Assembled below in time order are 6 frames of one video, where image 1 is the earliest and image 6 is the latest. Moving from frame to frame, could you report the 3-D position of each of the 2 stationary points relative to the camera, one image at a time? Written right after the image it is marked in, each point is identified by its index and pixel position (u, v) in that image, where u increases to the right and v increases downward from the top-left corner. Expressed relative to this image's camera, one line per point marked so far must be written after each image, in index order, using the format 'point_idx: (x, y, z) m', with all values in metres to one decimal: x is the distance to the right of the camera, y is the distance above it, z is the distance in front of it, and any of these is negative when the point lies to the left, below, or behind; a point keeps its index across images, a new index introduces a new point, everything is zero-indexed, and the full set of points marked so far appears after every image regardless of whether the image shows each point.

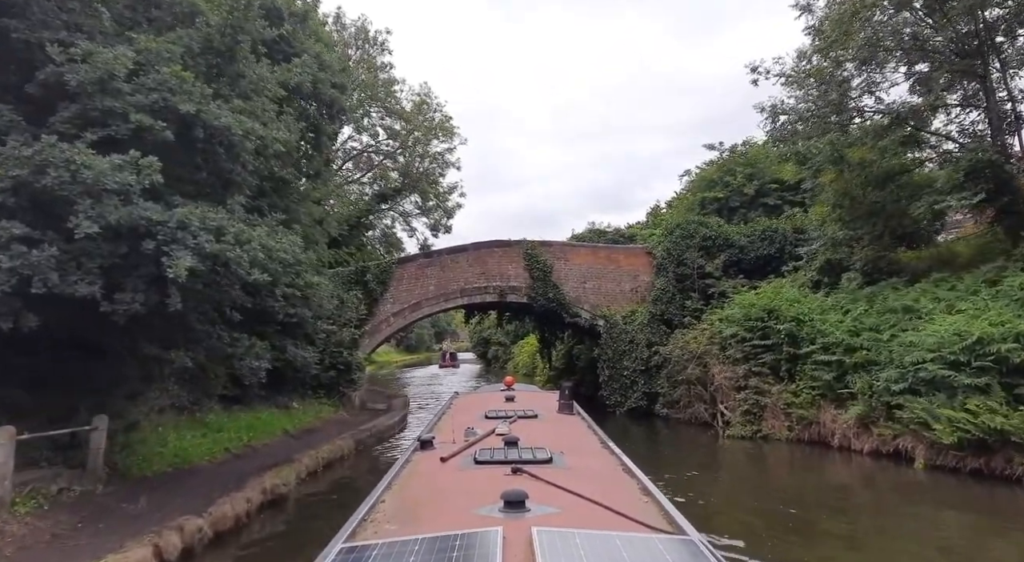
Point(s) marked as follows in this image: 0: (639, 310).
0: (+3.6, -0.8, +16.3) m
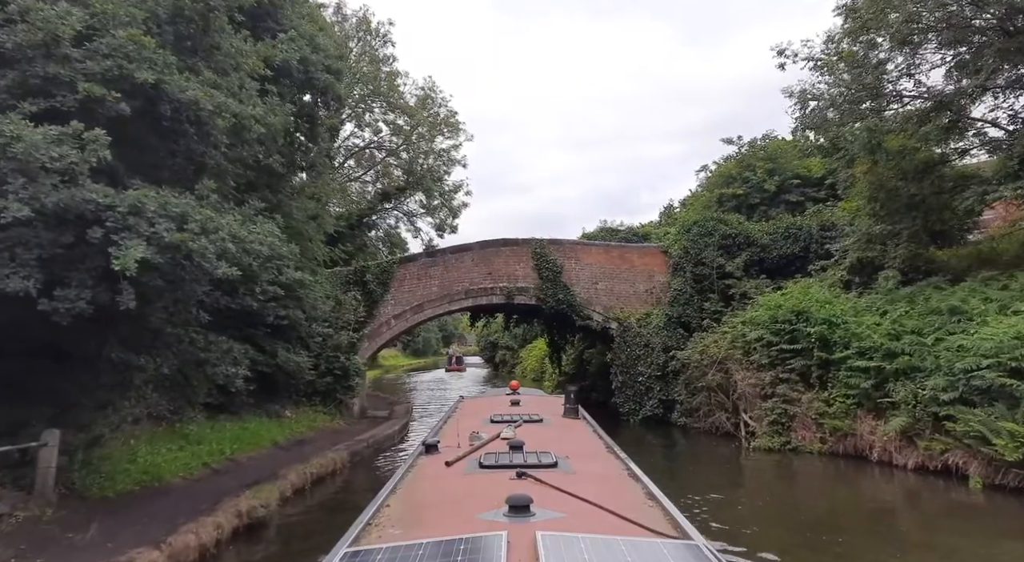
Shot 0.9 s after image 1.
0: (+3.8, -0.8, +15.3) m
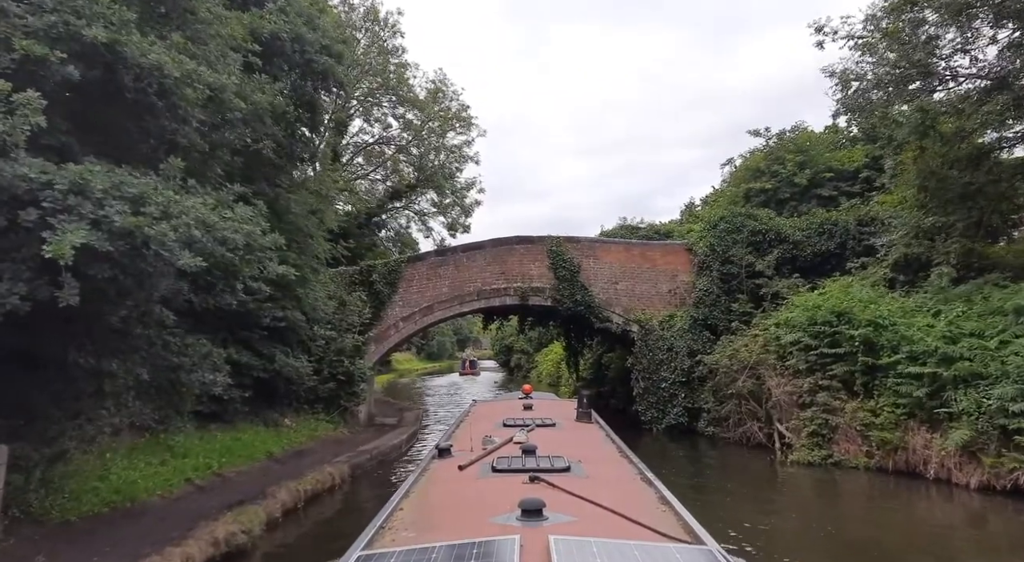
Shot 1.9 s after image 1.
0: (+4.2, -0.8, +14.4) m
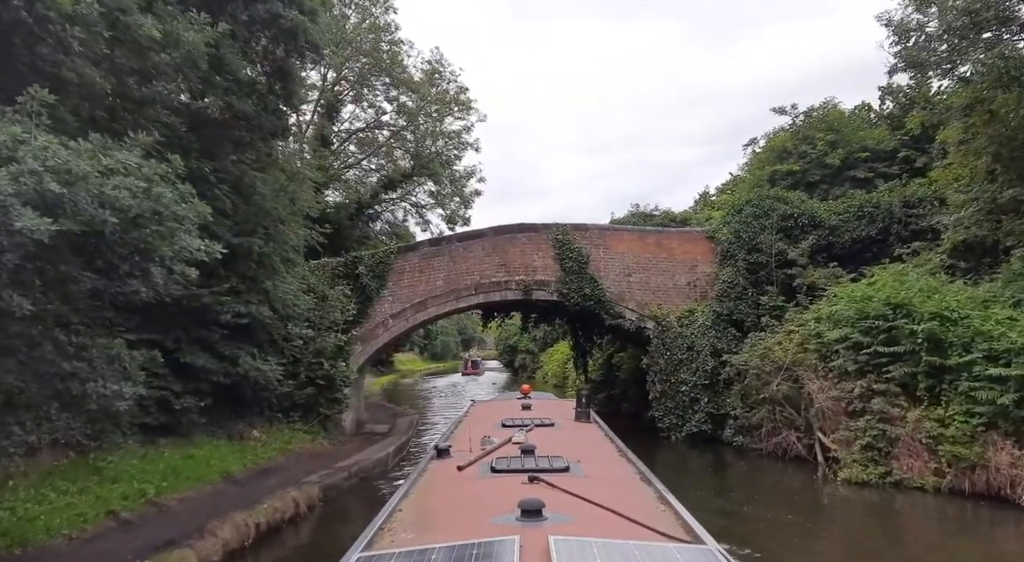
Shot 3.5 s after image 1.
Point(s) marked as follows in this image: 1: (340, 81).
0: (+4.2, -0.6, +12.9) m
1: (-5.5, +6.5, +18.4) m
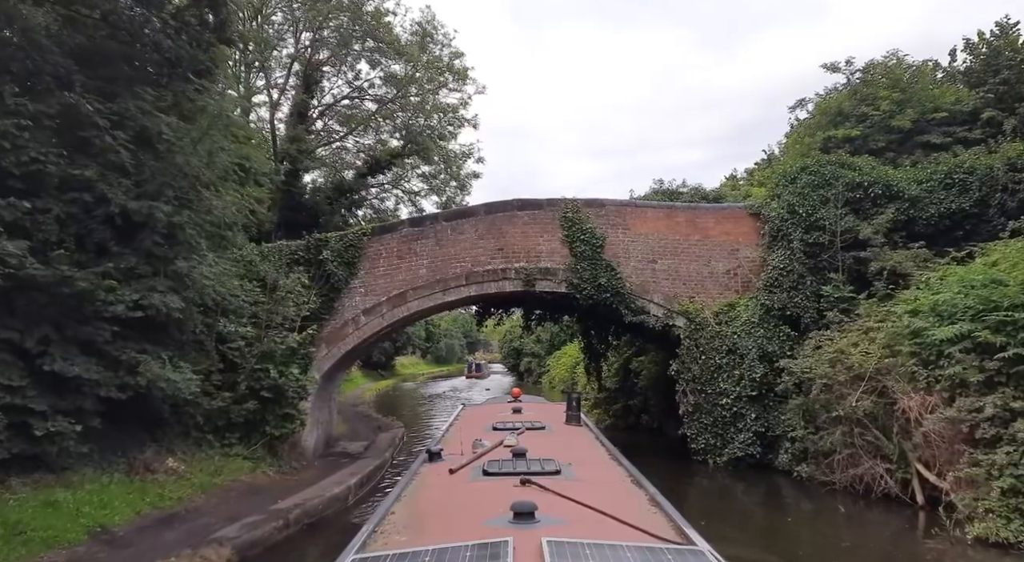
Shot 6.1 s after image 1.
0: (+4.2, -0.4, +10.4) m
1: (-5.5, +6.7, +16.0) m
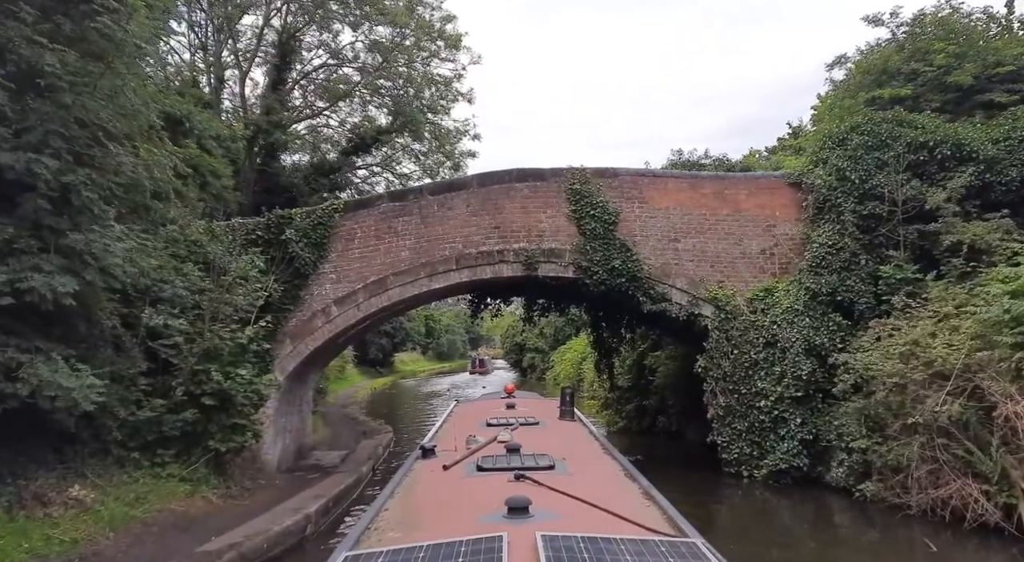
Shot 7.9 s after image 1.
0: (+4.2, -0.1, +8.8) m
1: (-5.5, +6.9, +14.4) m
